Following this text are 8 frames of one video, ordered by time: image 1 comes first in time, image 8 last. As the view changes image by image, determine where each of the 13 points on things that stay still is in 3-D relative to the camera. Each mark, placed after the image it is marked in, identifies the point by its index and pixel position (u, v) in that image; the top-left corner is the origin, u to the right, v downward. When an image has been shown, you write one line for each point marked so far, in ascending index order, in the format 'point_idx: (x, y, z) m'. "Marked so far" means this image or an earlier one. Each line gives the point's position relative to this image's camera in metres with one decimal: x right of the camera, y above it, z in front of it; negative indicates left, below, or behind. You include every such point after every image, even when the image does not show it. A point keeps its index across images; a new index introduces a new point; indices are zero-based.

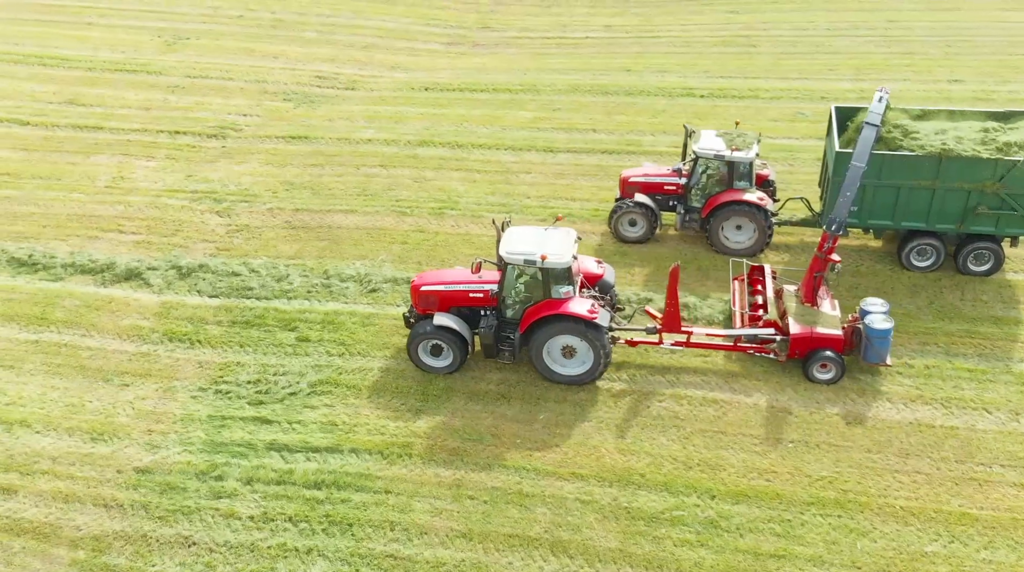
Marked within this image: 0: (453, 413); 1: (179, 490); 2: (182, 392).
0: (-0.8, -1.6, +12.9) m
1: (-3.8, -2.3, +11.9) m
2: (-4.3, -1.4, +13.4) m
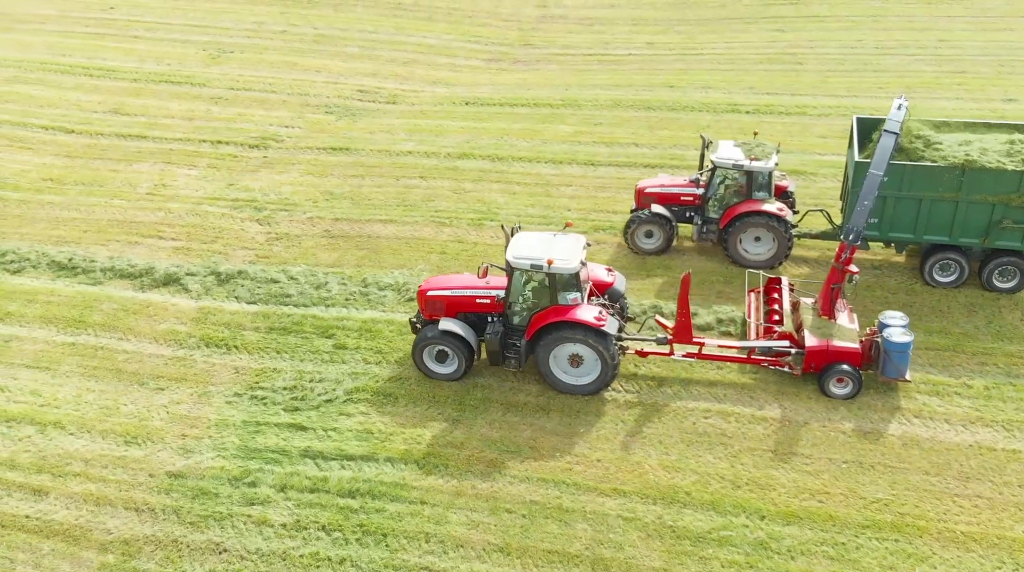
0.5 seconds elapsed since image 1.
0: (-0.3, -1.7, +12.5) m
1: (-3.4, -2.3, +11.7) m
2: (-3.7, -1.4, +13.2) m
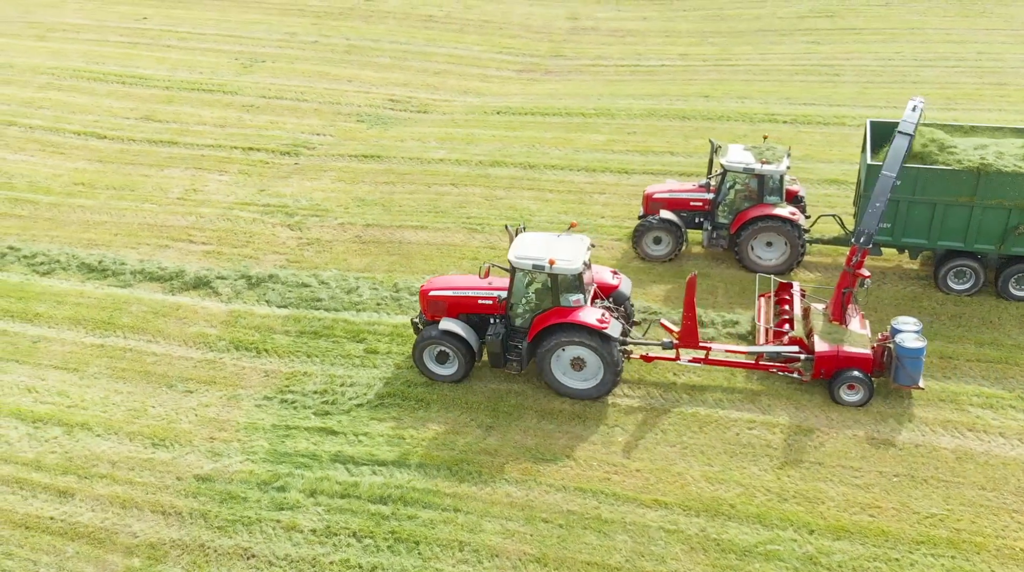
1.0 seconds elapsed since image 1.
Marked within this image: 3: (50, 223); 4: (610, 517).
0: (+0.2, -1.7, +12.2) m
1: (-3.0, -2.3, +11.4) m
2: (-3.3, -1.4, +12.9) m
3: (-7.7, +1.0, +17.3) m
4: (+1.0, -2.4, +10.9) m
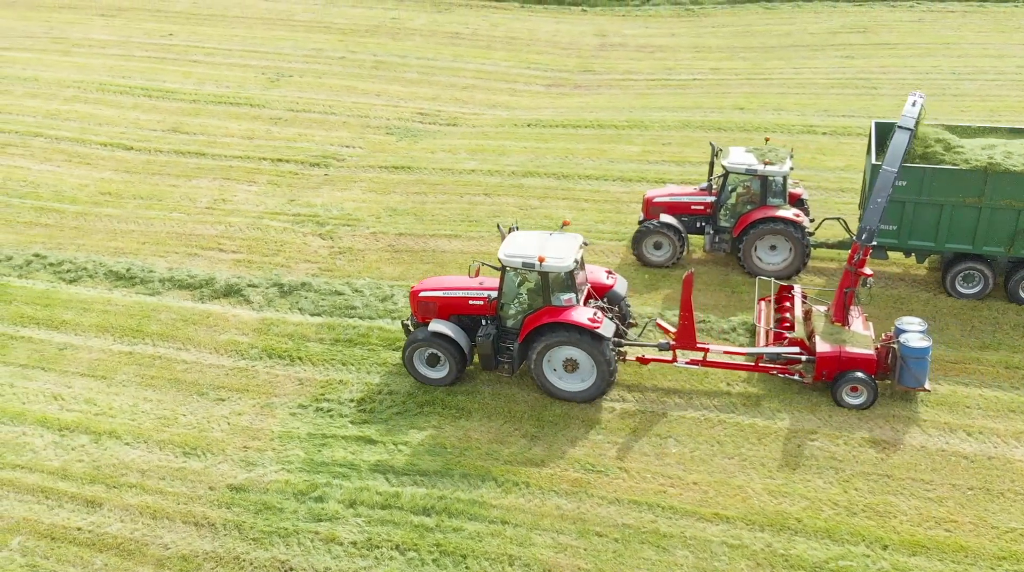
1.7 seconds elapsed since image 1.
0: (+0.7, -1.7, +11.6) m
1: (-2.4, -2.3, +10.8) m
2: (-2.8, -1.5, +12.4) m
3: (-7.1, +0.9, +16.9) m
4: (+1.5, -2.4, +10.3) m
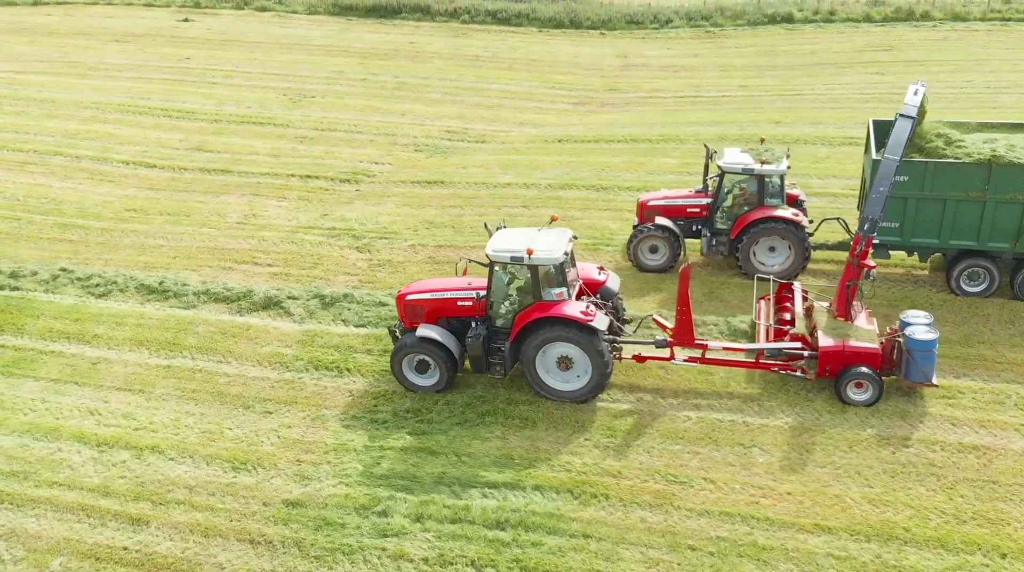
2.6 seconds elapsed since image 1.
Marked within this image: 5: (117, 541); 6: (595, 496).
0: (+1.5, -1.7, +10.9) m
1: (-1.7, -2.3, +10.0) m
2: (-2.0, -1.5, +11.6) m
3: (-6.4, +0.6, +16.2) m
4: (+2.3, -2.4, +9.6) m
5: (-3.8, -2.4, +9.9) m
6: (+0.8, -2.1, +10.2) m
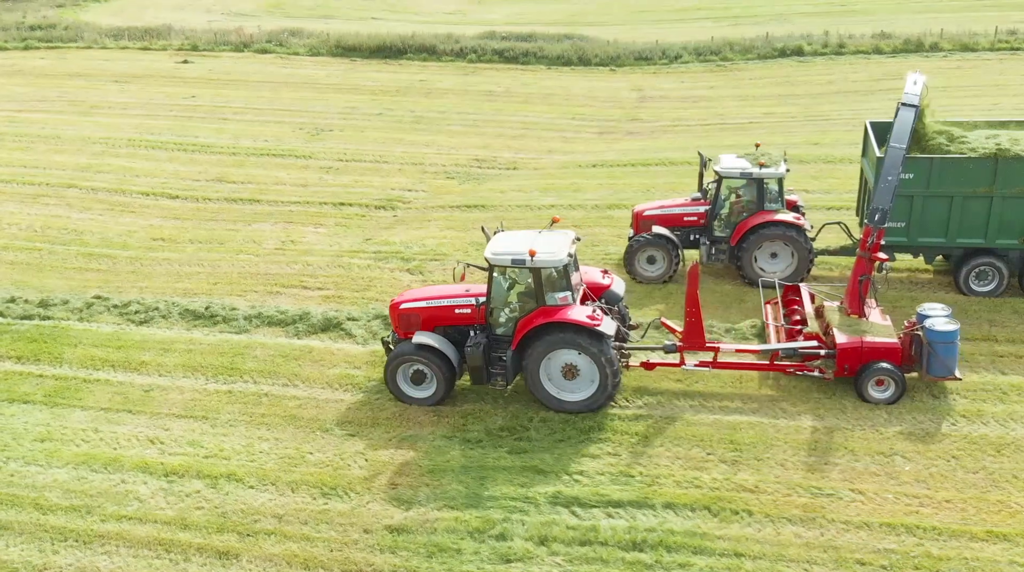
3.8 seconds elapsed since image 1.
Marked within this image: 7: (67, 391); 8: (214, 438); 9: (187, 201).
0: (+2.6, -1.7, +9.9) m
1: (-0.5, -2.3, +8.9) m
2: (-0.9, -1.6, +10.6) m
3: (-5.5, +0.1, +15.1) m
4: (+3.5, -2.2, +8.6) m
5: (-2.6, -2.4, +8.7) m
6: (+2.0, -2.0, +9.2) m
7: (-5.0, -1.2, +11.8) m
8: (-3.1, -1.6, +10.7) m
9: (-5.8, +1.5, +18.5) m
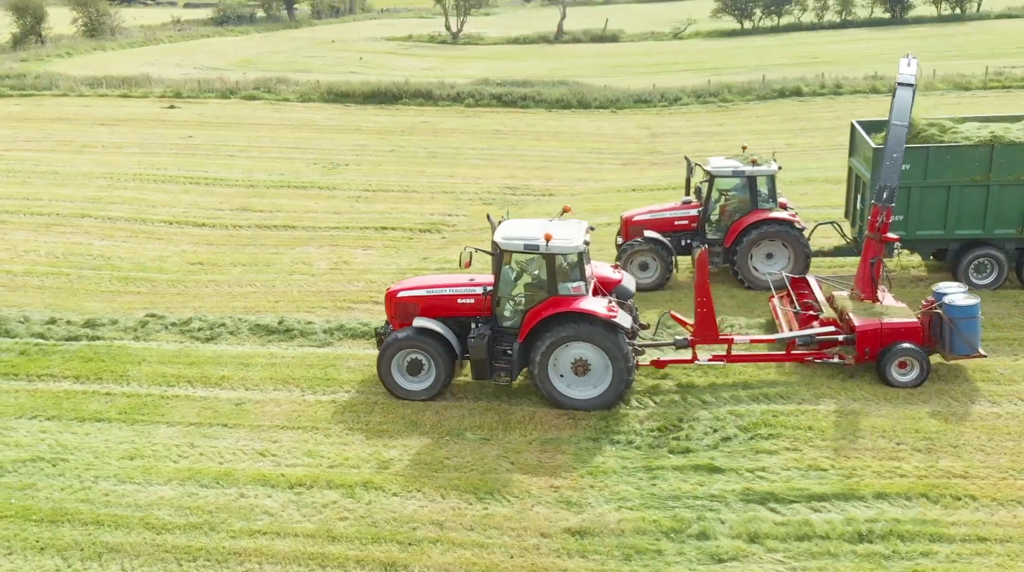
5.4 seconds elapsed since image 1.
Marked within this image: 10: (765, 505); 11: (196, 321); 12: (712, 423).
0: (+4.1, -1.4, +9.0) m
1: (+1.1, -2.0, +7.7) m
2: (+0.5, -1.4, +9.4) m
3: (-4.3, -0.1, +13.8) m
4: (+5.1, -1.8, +7.7) m
5: (-1.0, -2.2, +7.4) m
6: (+3.5, -1.7, +8.2) m
7: (-3.7, -1.2, +10.4) m
8: (-1.6, -1.5, +9.4) m
9: (-4.9, +1.0, +17.2) m
10: (+2.1, -1.8, +8.3) m
11: (-3.9, -0.4, +12.6) m
12: (+1.9, -1.3, +9.7) m
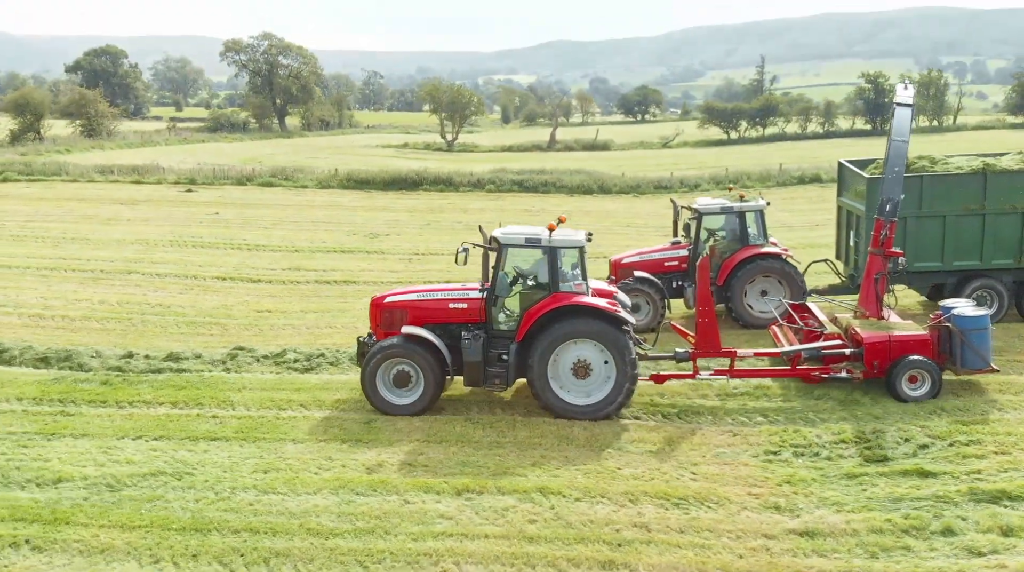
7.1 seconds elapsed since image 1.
0: (+5.5, -1.3, +8.2) m
1: (+2.6, -1.7, +6.8) m
2: (+2.0, -1.4, +8.5) m
3: (-3.1, -0.6, +12.8) m
4: (+6.6, -1.5, +6.9) m
5: (+0.5, -1.9, +6.4) m
6: (+5.0, -1.5, +7.5) m
7: (-2.2, -1.3, +9.3) m
8: (-0.2, -1.4, +8.4) m
9: (-3.8, +0.1, +16.3) m
10: (+3.5, -1.6, +7.5) m
11: (-2.5, -0.8, +11.6) m
12: (+3.3, -1.2, +8.9) m
